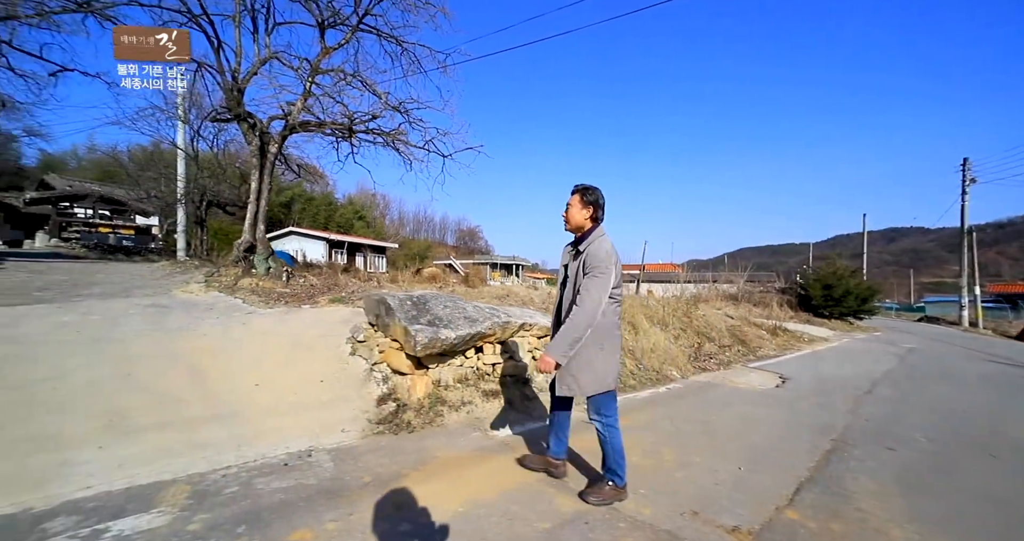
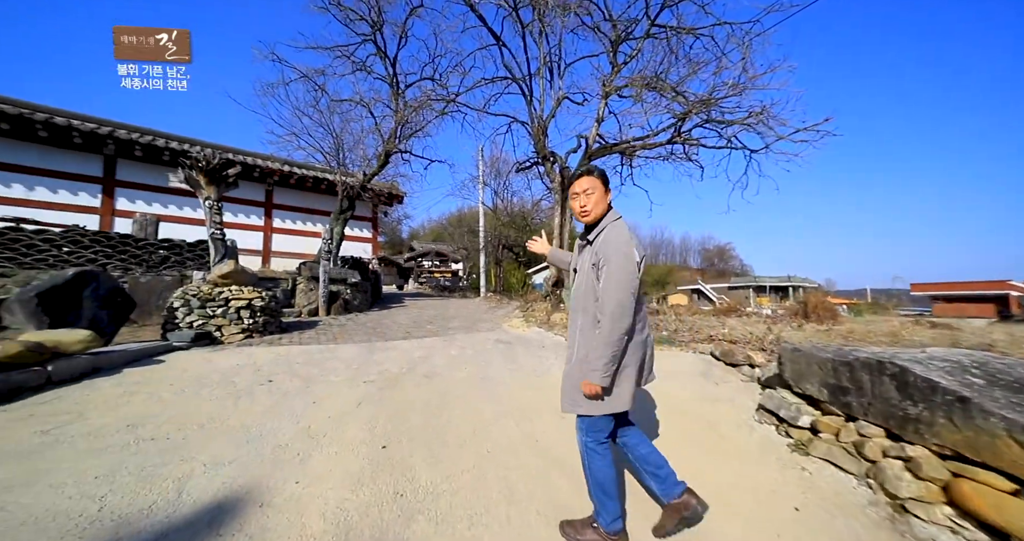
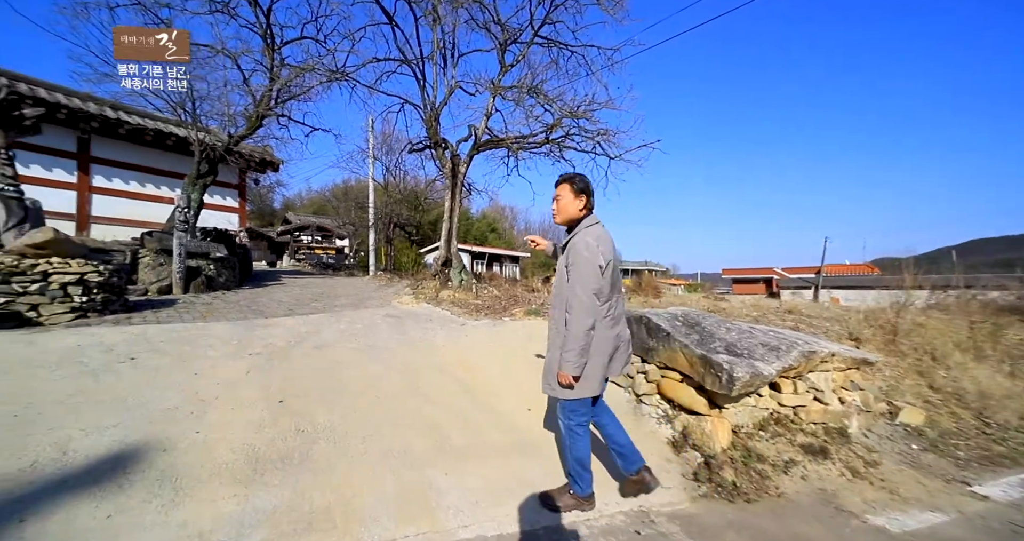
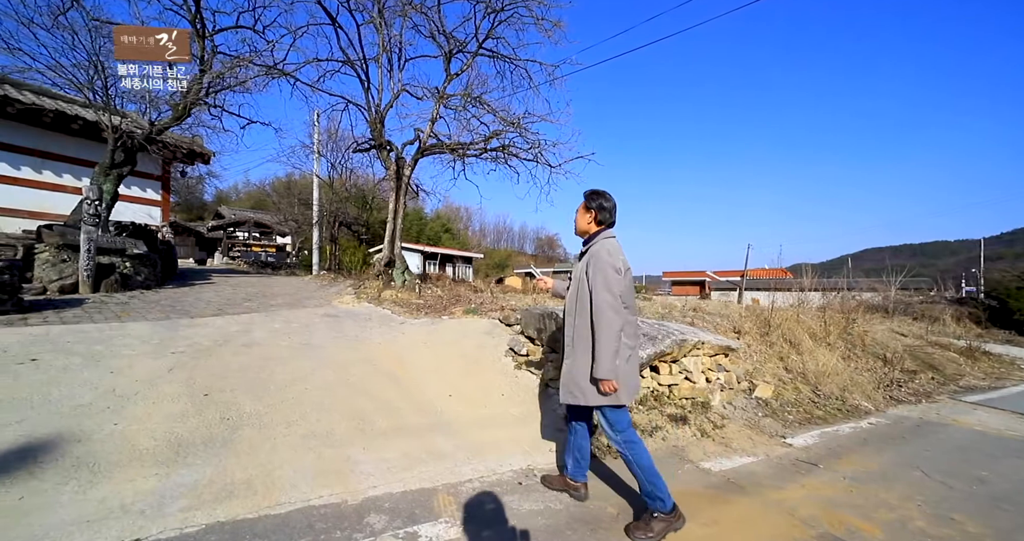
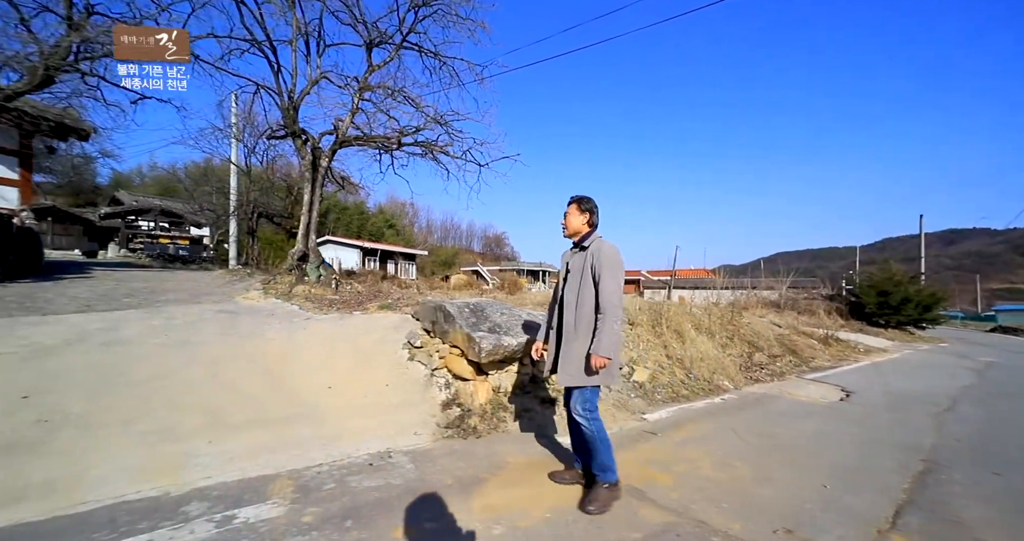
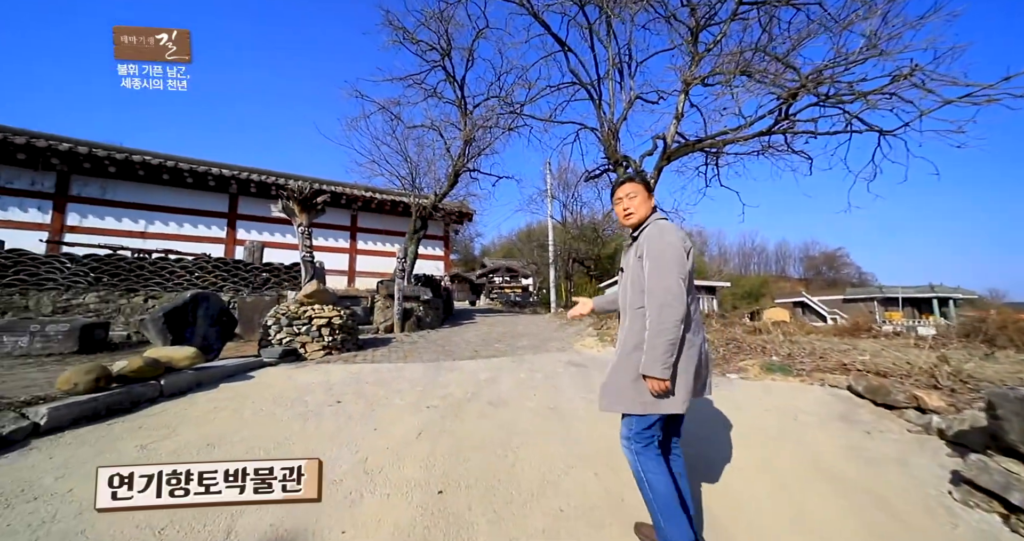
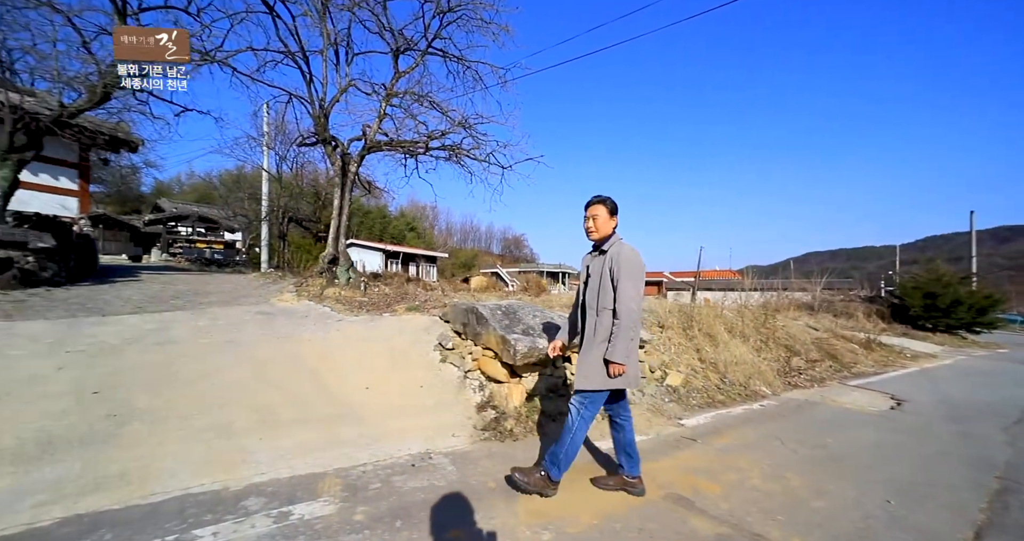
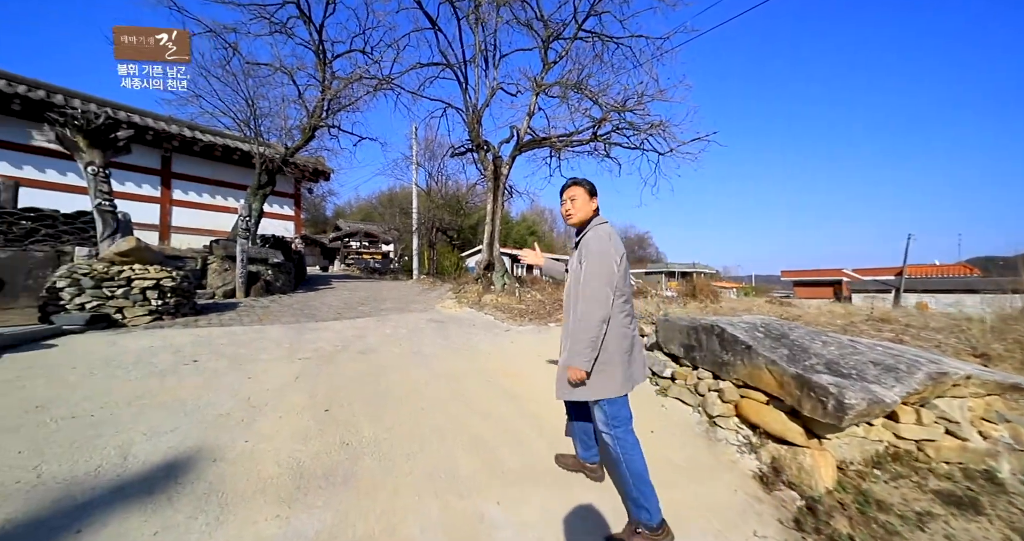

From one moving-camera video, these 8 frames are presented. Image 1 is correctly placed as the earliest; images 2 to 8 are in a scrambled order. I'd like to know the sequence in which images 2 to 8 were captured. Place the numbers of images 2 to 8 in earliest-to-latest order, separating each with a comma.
5, 7, 4, 3, 8, 2, 6
